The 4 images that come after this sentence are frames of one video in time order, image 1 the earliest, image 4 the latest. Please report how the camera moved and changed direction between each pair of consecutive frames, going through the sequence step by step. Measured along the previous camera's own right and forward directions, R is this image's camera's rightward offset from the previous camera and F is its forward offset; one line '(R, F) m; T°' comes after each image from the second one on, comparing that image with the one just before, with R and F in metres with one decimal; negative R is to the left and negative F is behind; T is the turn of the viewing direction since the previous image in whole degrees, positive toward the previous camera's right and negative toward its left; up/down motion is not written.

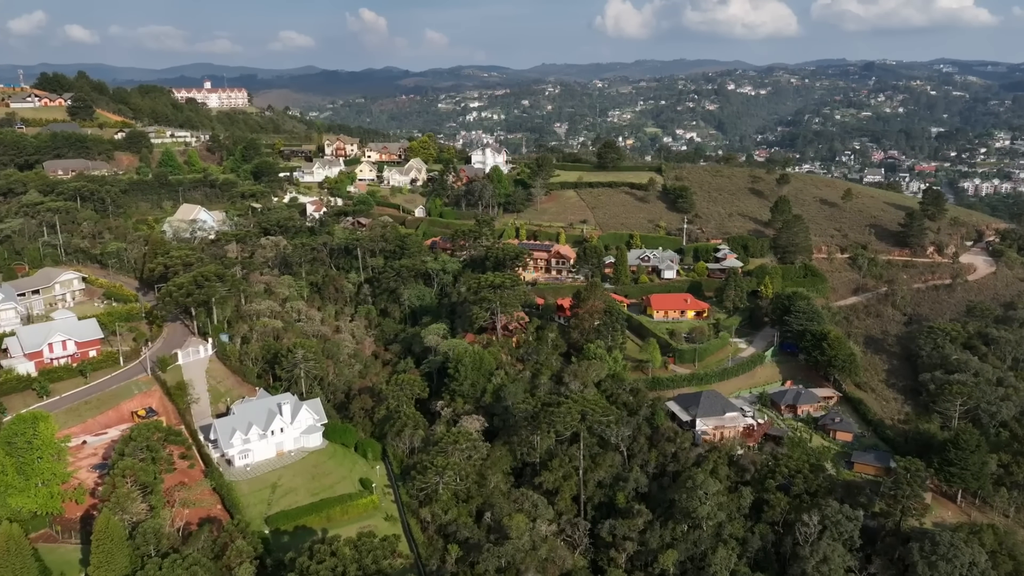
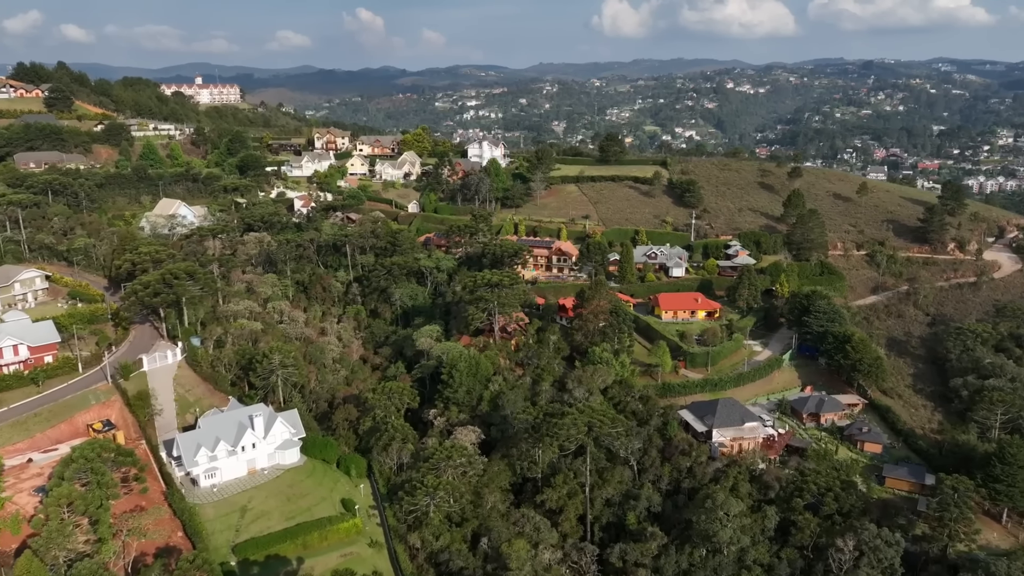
(-0.1, +3.3) m; 0°
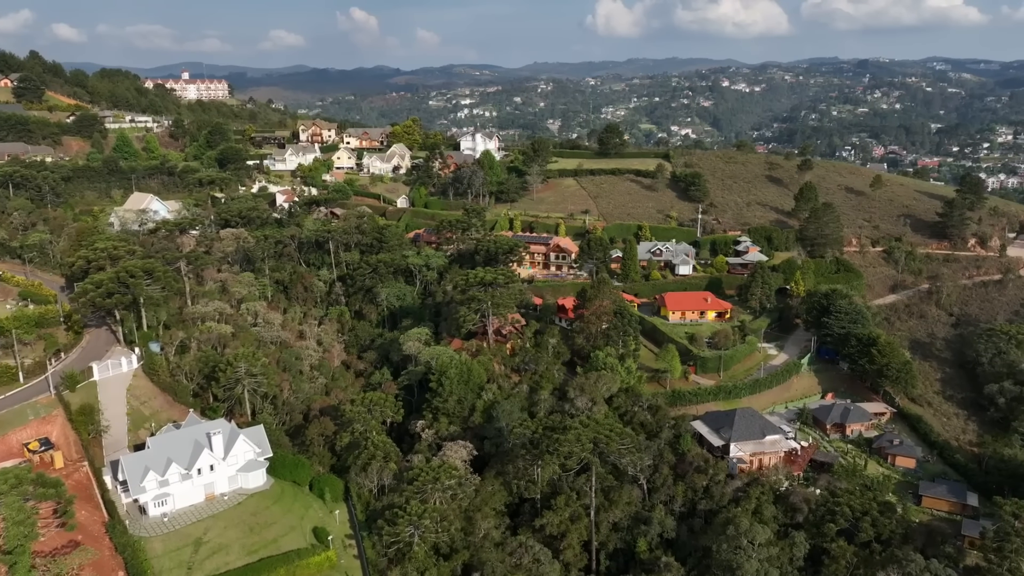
(0.0, +3.5) m; 0°
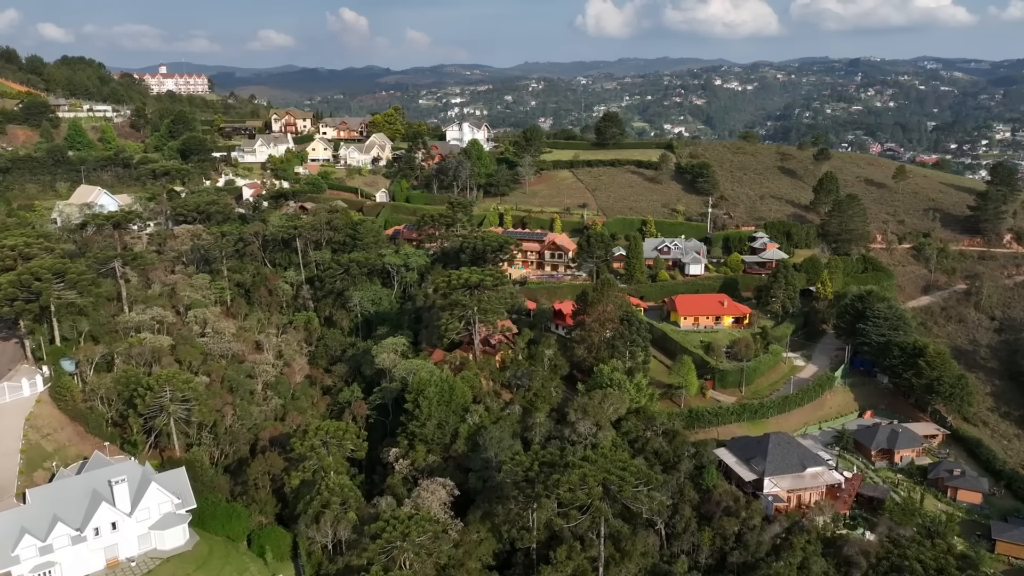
(+0.1, +5.4) m; +1°
